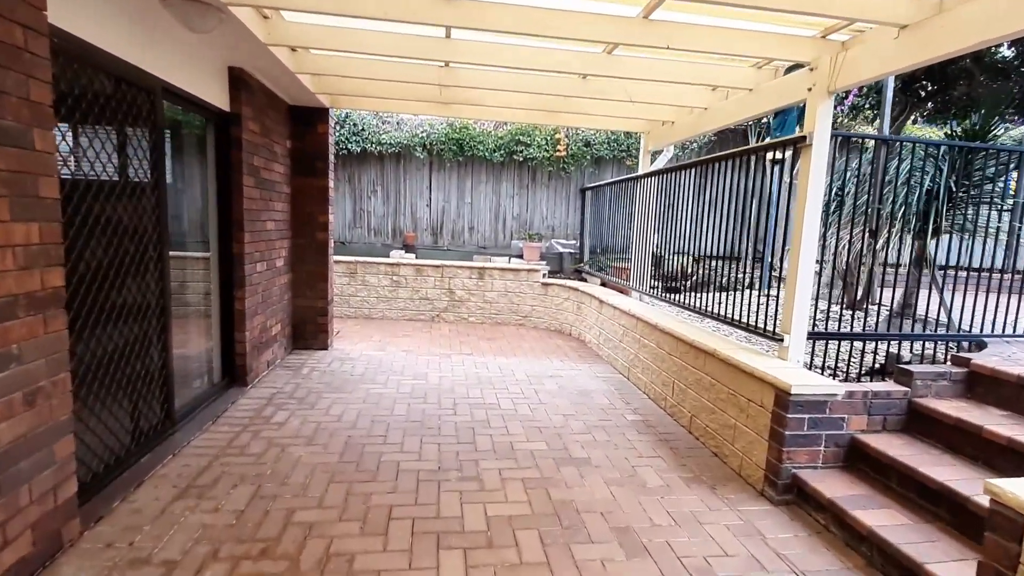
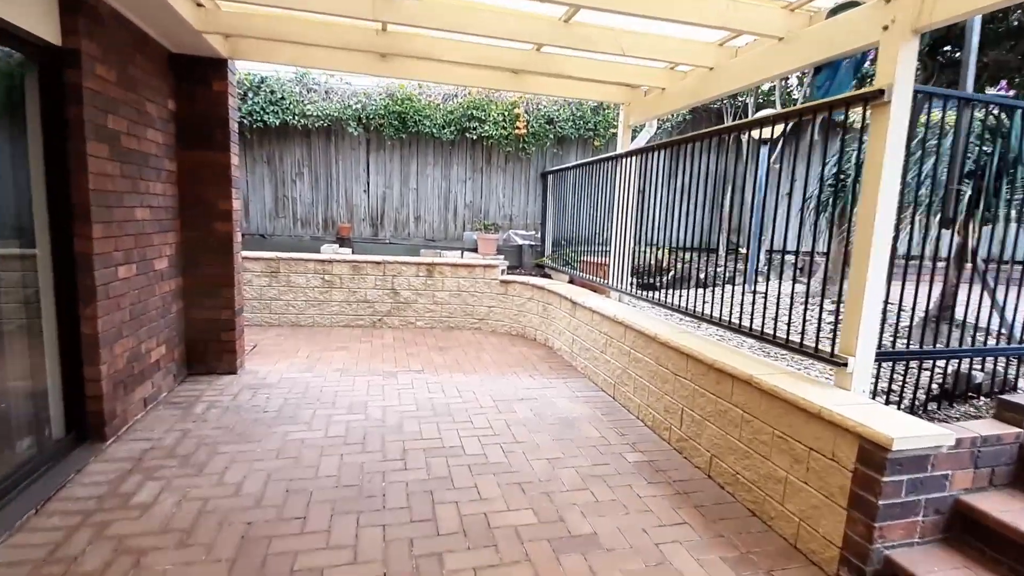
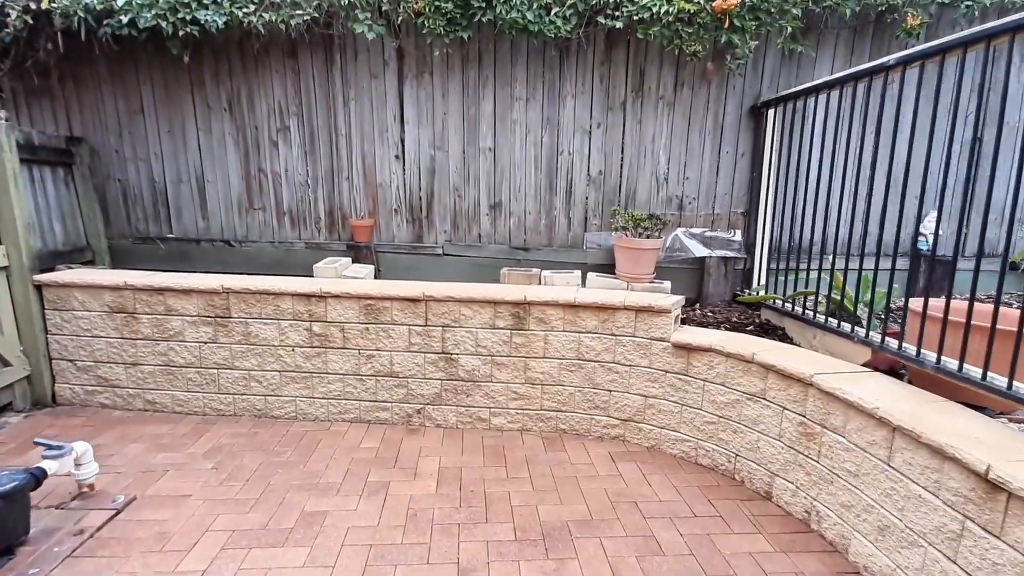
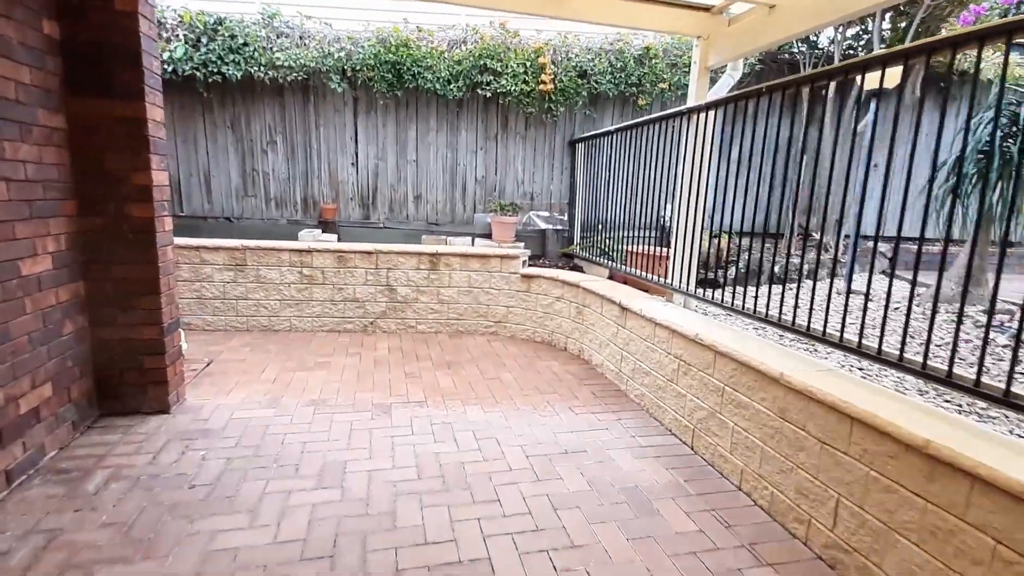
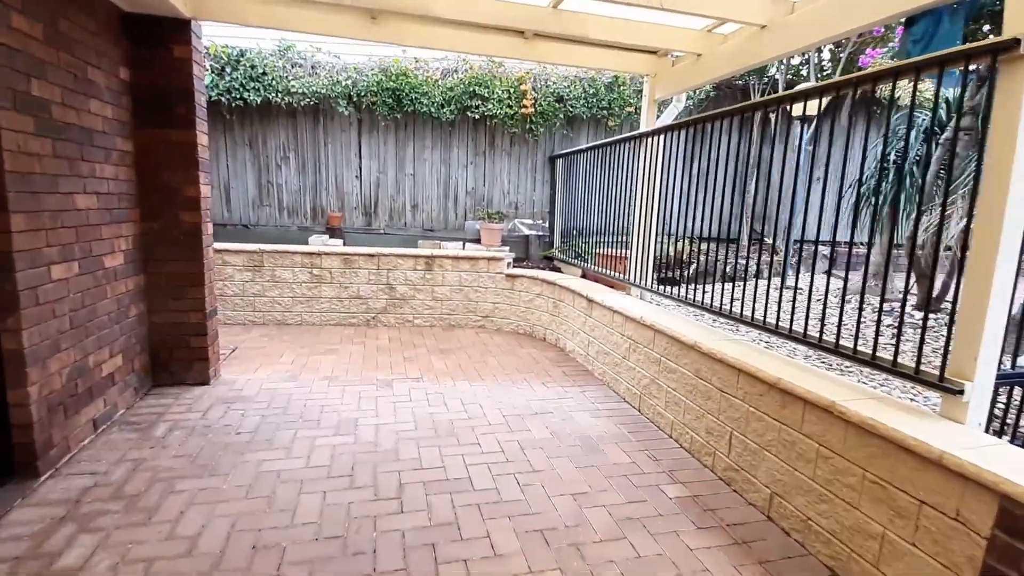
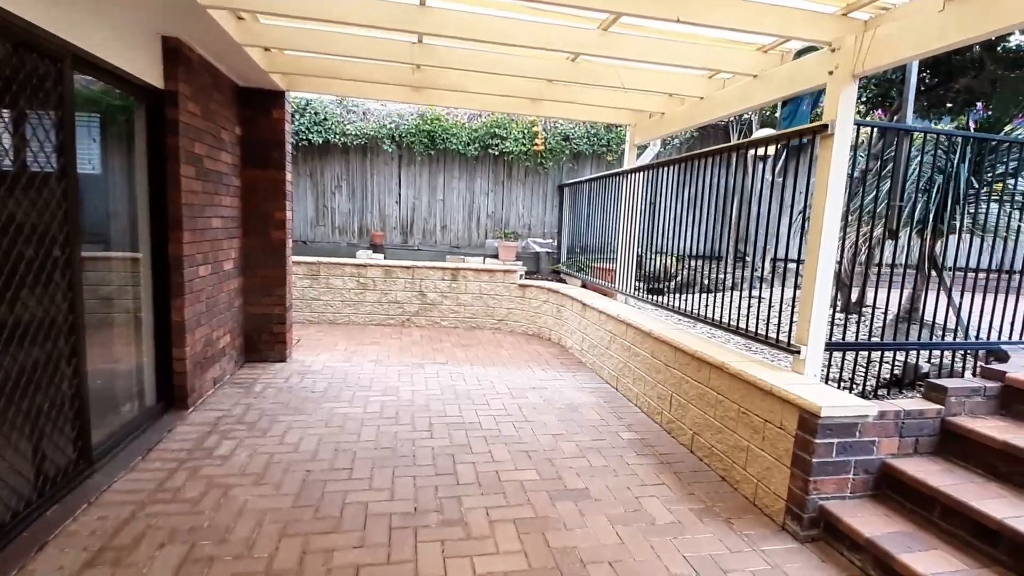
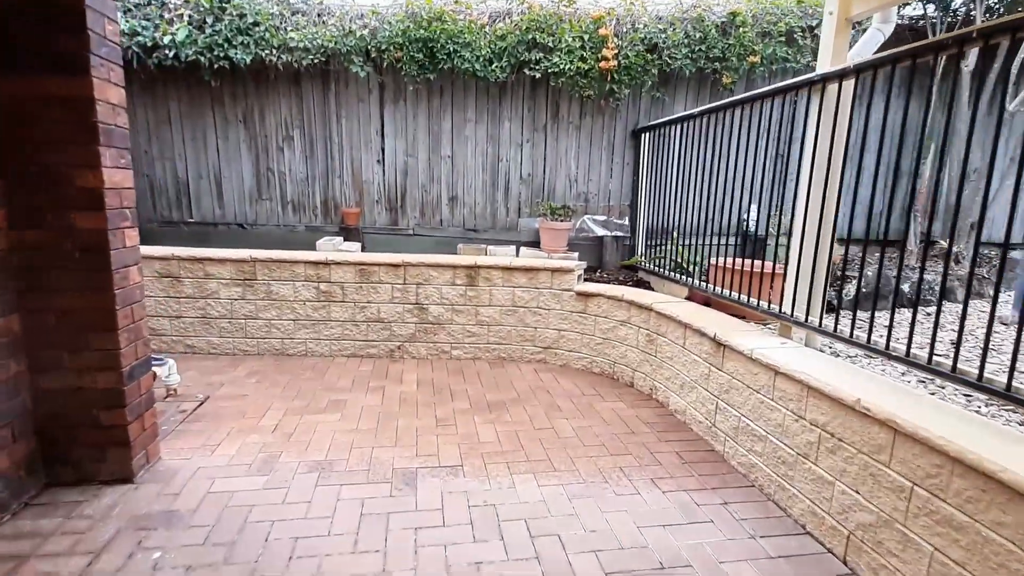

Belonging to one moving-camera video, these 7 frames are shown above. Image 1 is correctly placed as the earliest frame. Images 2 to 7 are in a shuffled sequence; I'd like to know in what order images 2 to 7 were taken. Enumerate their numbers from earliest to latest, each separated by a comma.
6, 2, 5, 4, 7, 3
